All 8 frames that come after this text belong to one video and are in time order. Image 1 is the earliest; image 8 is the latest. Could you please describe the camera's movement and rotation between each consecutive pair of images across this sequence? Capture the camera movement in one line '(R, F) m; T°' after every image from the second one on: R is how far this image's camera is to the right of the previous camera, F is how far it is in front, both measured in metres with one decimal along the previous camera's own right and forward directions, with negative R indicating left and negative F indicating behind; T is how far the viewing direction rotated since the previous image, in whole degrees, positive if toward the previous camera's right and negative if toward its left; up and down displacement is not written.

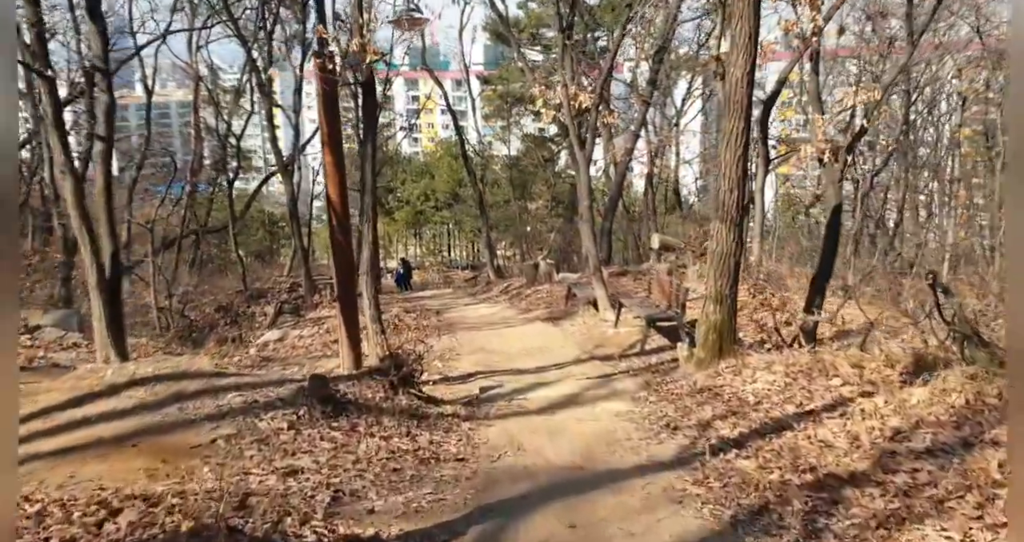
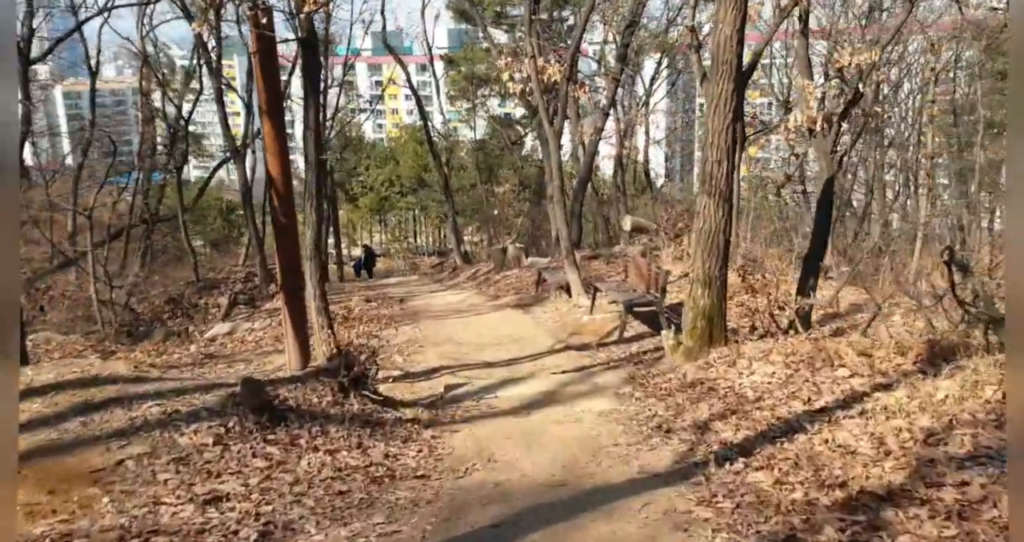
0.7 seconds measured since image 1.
(0.0, +0.8) m; +2°
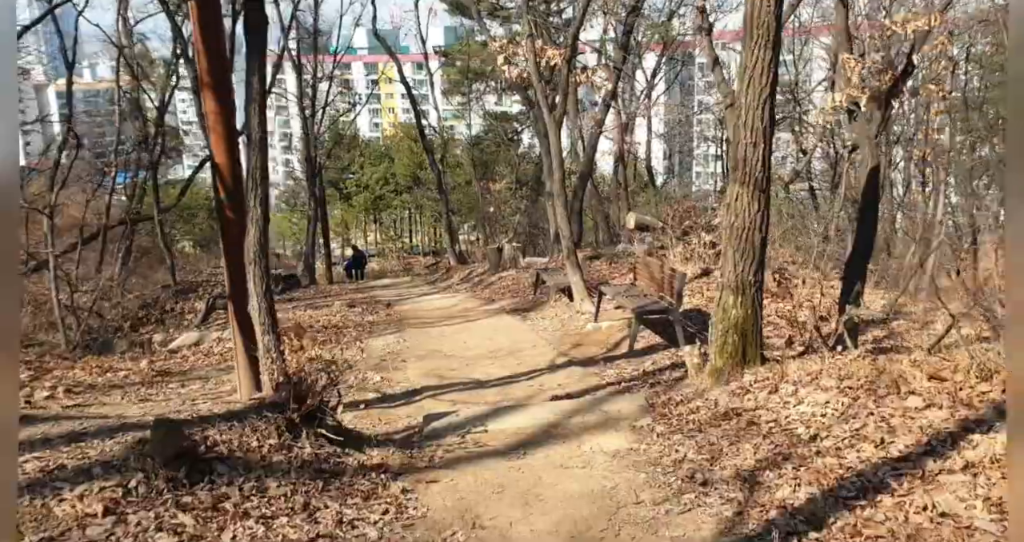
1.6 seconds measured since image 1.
(0.0, +1.2) m; 0°
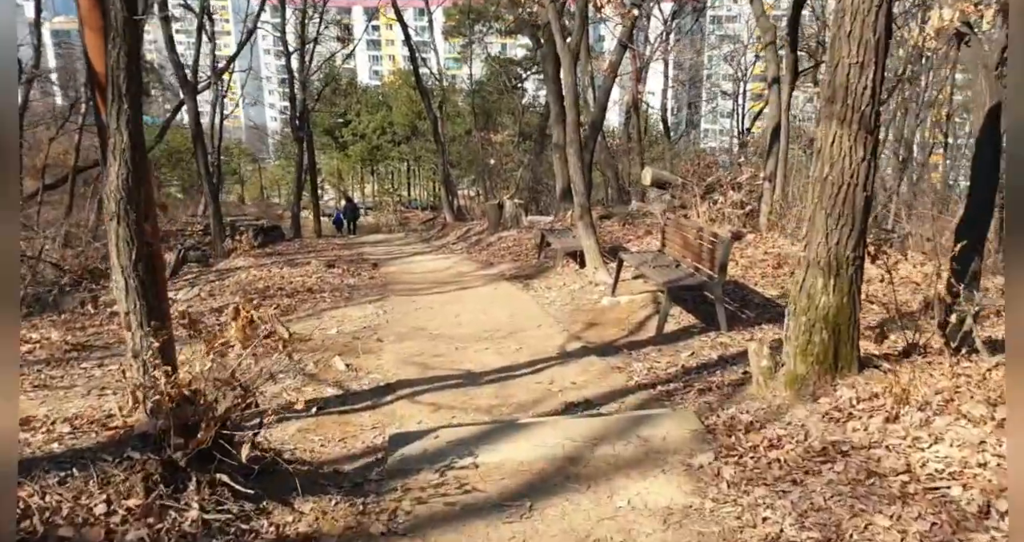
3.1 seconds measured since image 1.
(0.0, +1.7) m; 0°
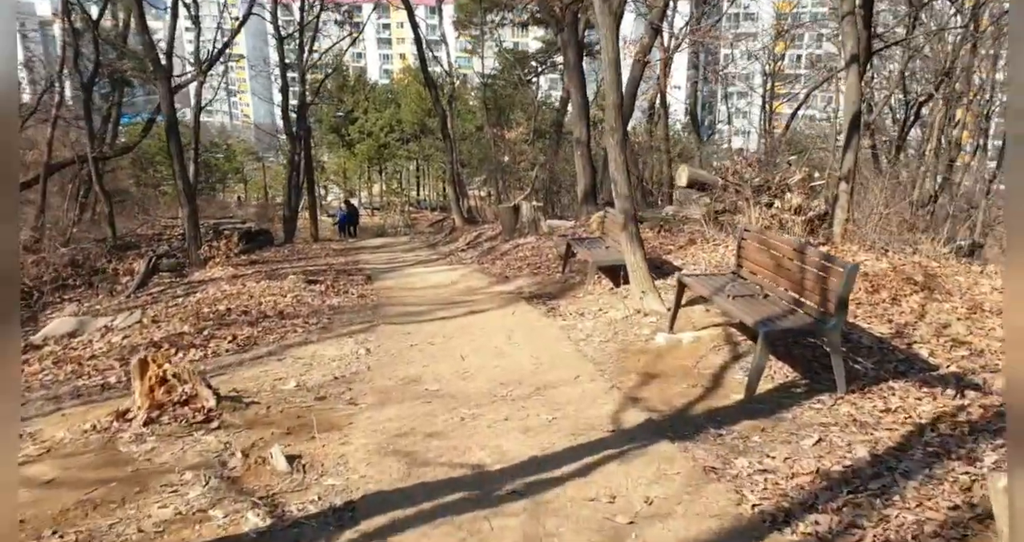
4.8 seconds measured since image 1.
(-0.1, +2.1) m; -1°
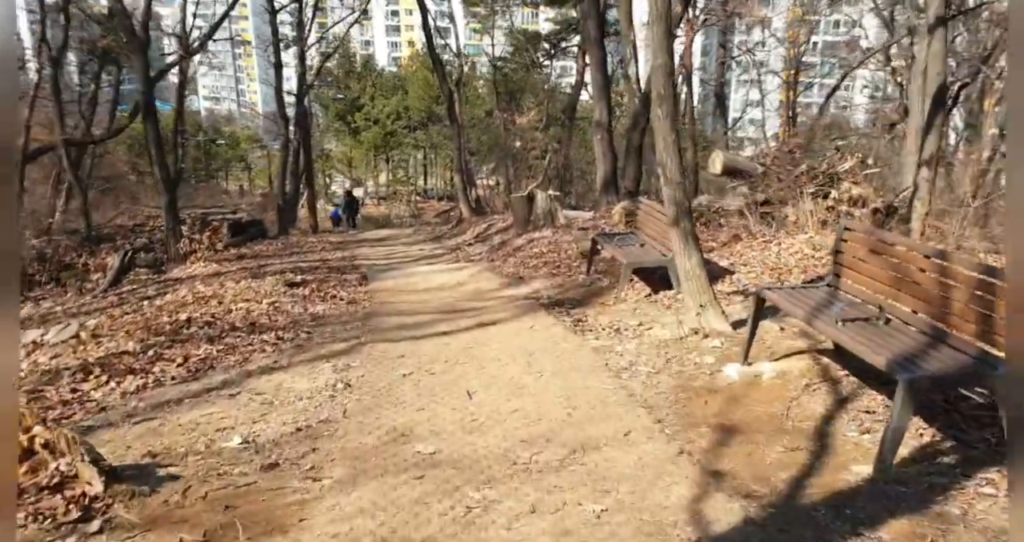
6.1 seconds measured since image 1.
(-0.1, +1.5) m; -1°
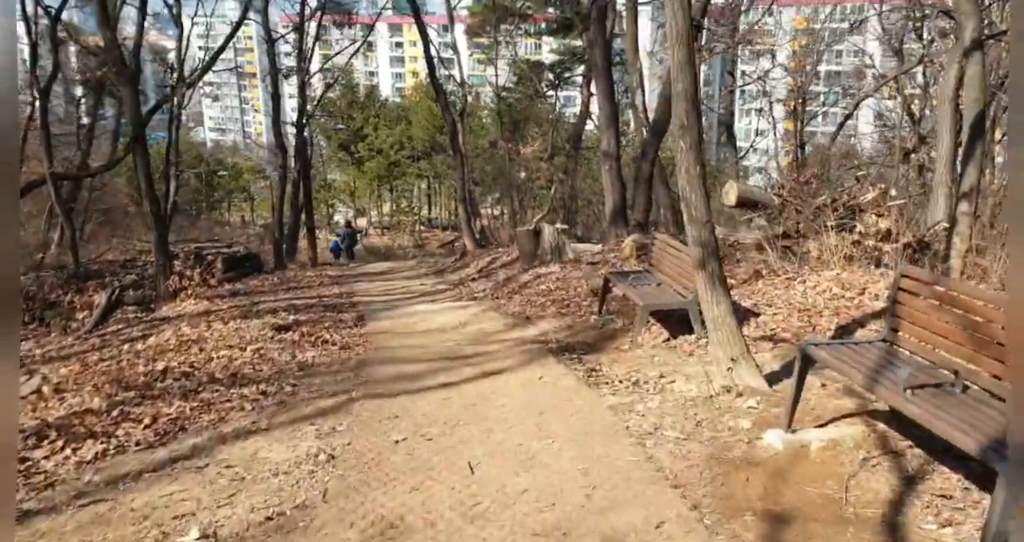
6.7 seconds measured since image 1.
(0.0, +0.6) m; 0°
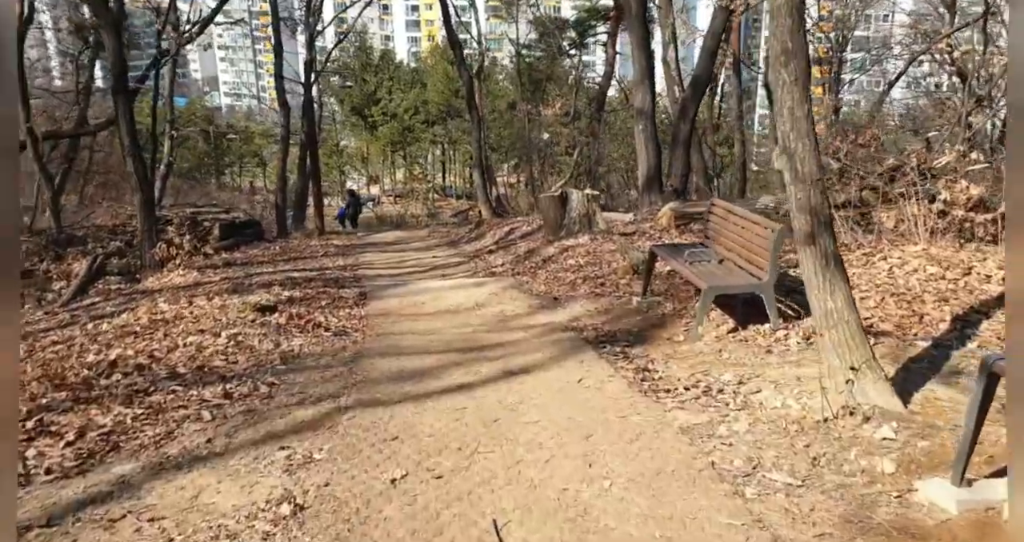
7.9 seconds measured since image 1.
(-0.1, +1.4) m; -1°
